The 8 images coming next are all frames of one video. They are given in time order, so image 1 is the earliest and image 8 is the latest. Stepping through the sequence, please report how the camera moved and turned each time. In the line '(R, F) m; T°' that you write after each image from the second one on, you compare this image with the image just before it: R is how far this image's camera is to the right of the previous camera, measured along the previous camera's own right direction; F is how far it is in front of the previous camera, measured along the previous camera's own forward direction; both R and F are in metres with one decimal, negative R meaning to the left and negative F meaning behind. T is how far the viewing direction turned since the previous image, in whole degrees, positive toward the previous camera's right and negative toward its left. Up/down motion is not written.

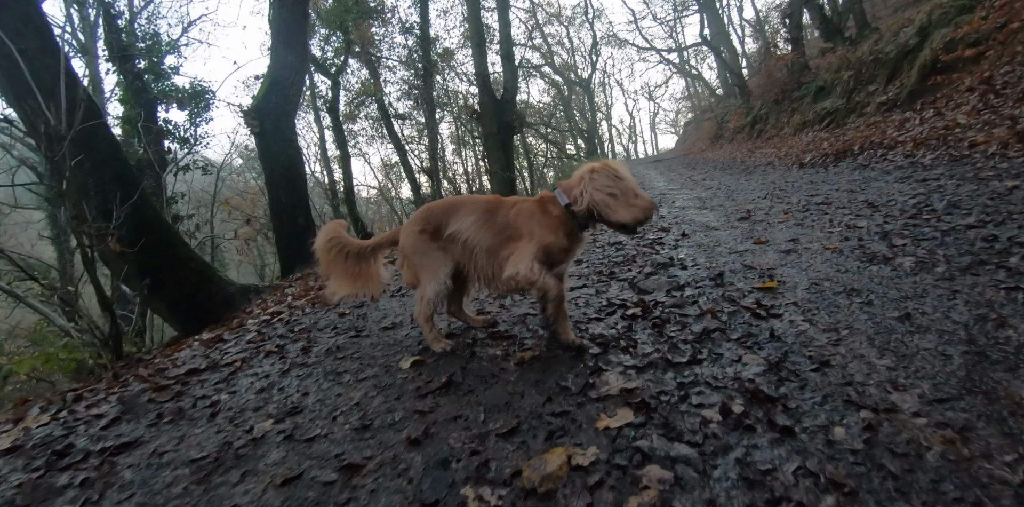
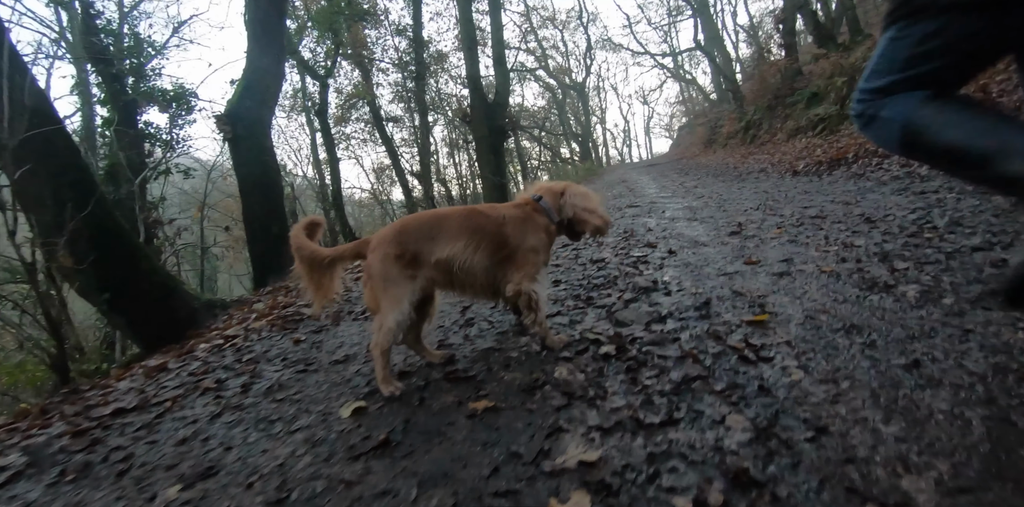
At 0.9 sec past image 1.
(+0.2, +0.3) m; +1°
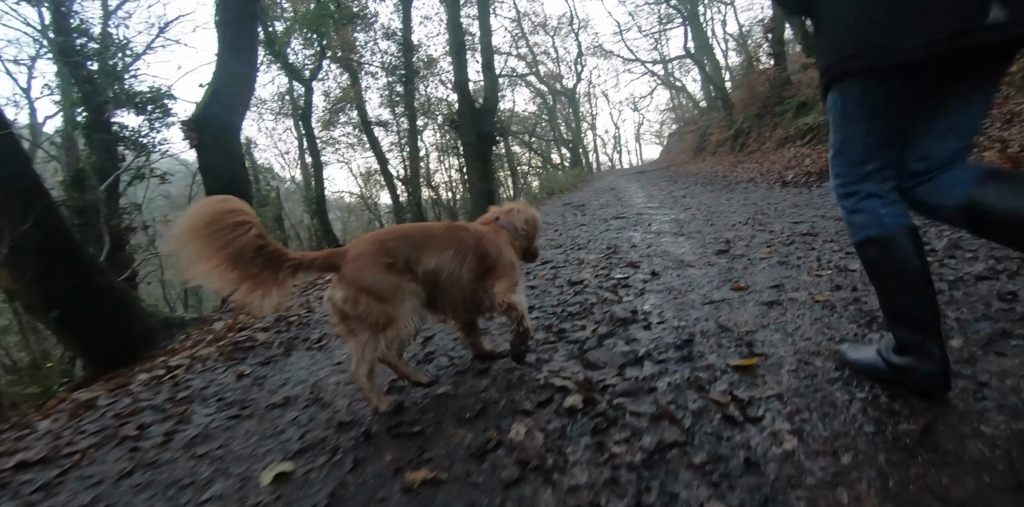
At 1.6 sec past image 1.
(+0.2, +0.3) m; +1°
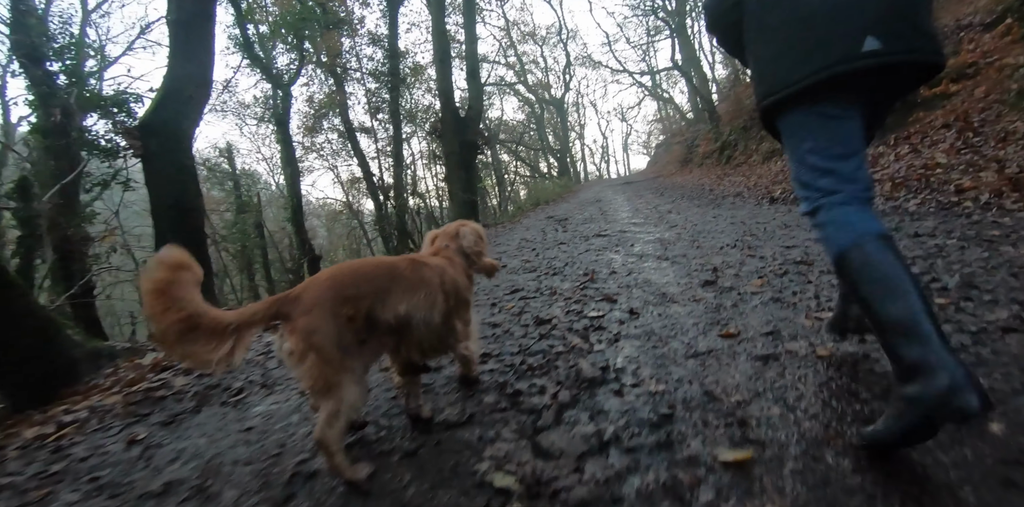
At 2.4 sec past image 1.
(+0.2, +0.5) m; +1°
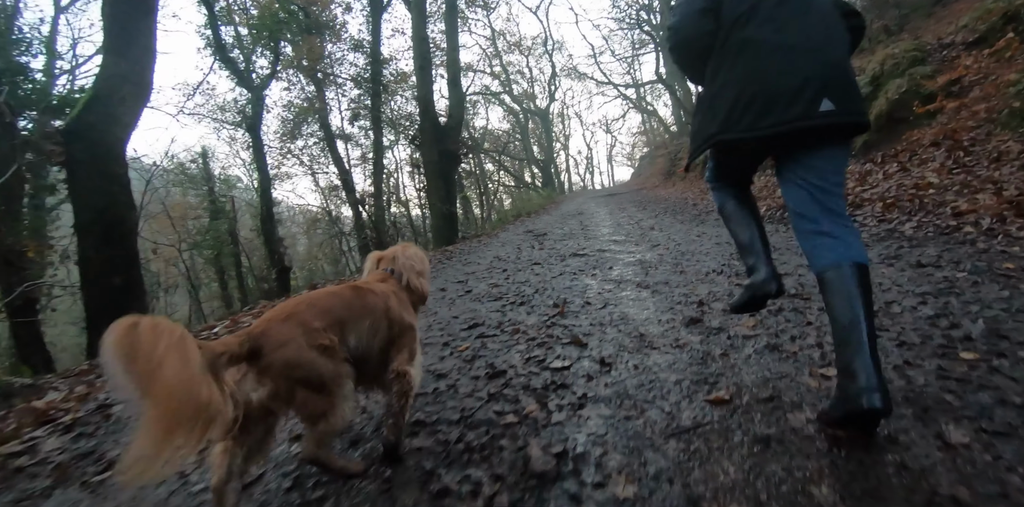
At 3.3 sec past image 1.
(+0.2, +0.6) m; +2°
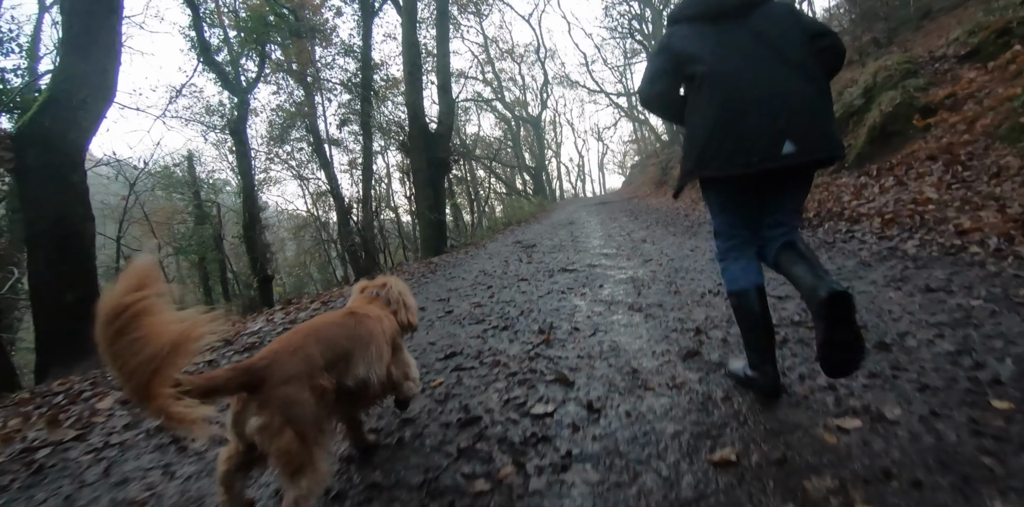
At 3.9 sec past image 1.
(+0.1, +0.3) m; +1°
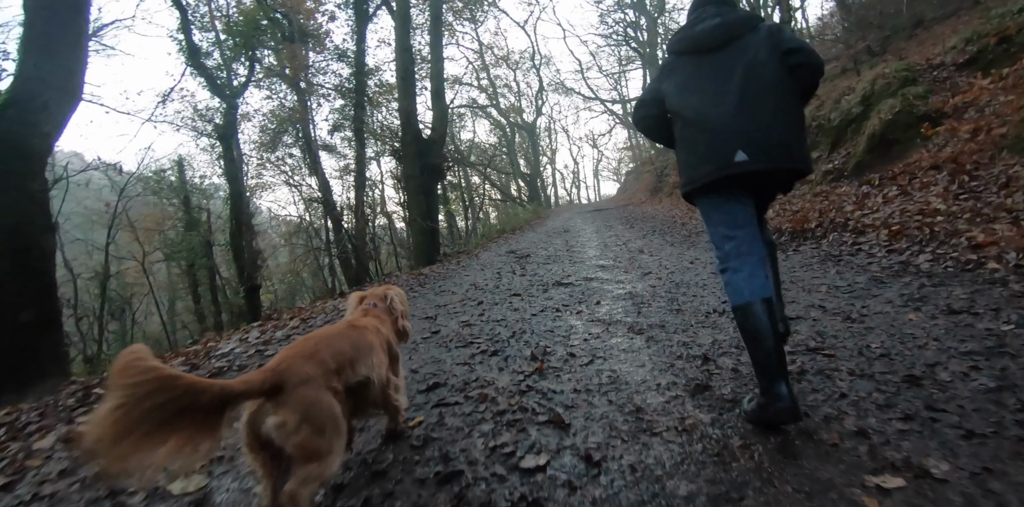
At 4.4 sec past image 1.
(0.0, +0.3) m; +1°
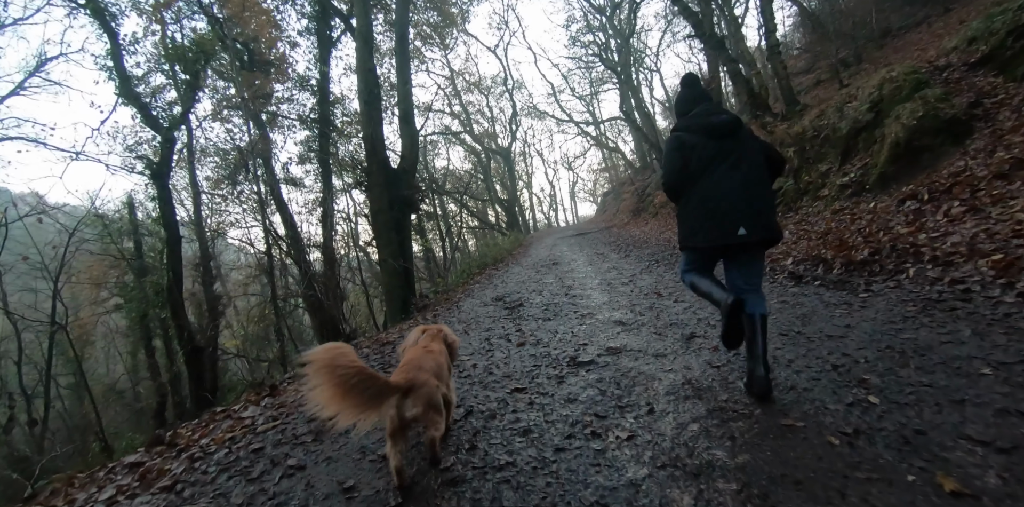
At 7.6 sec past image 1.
(-0.1, +1.8) m; +3°
